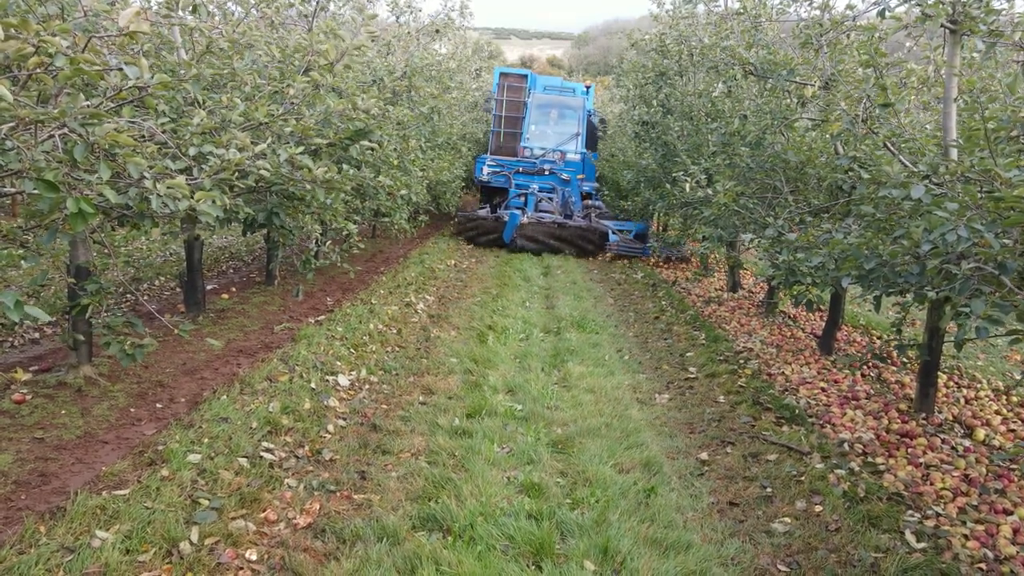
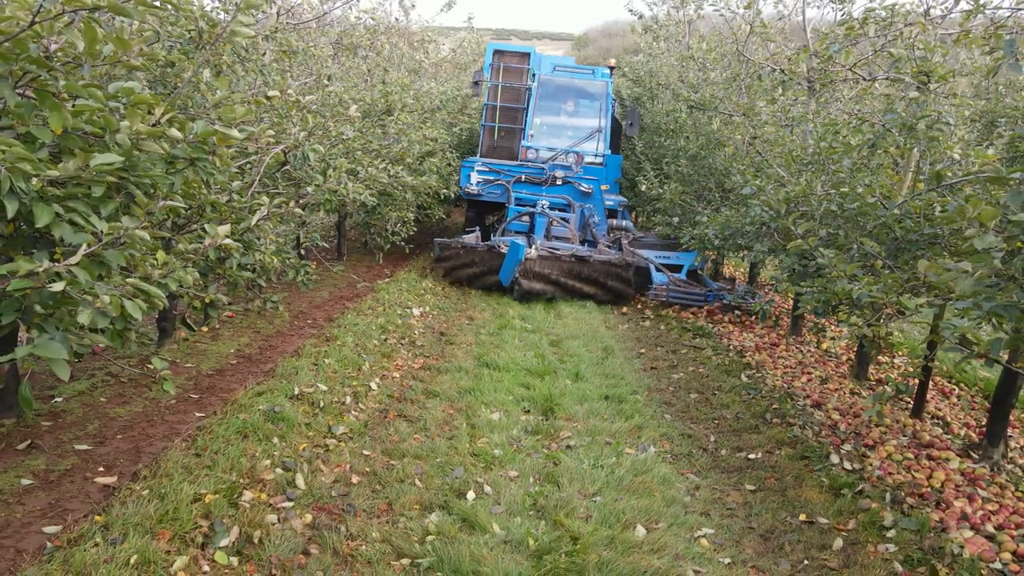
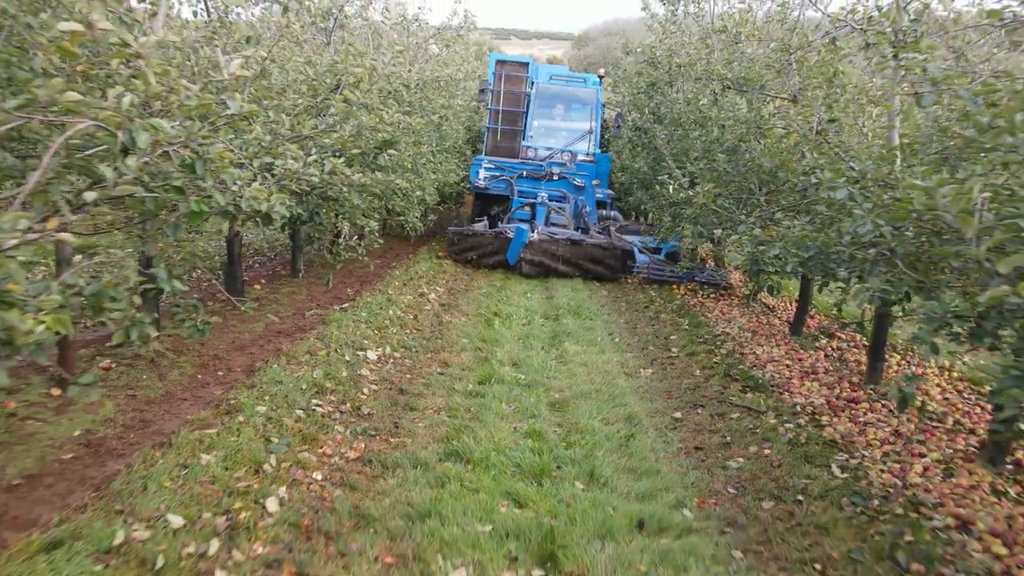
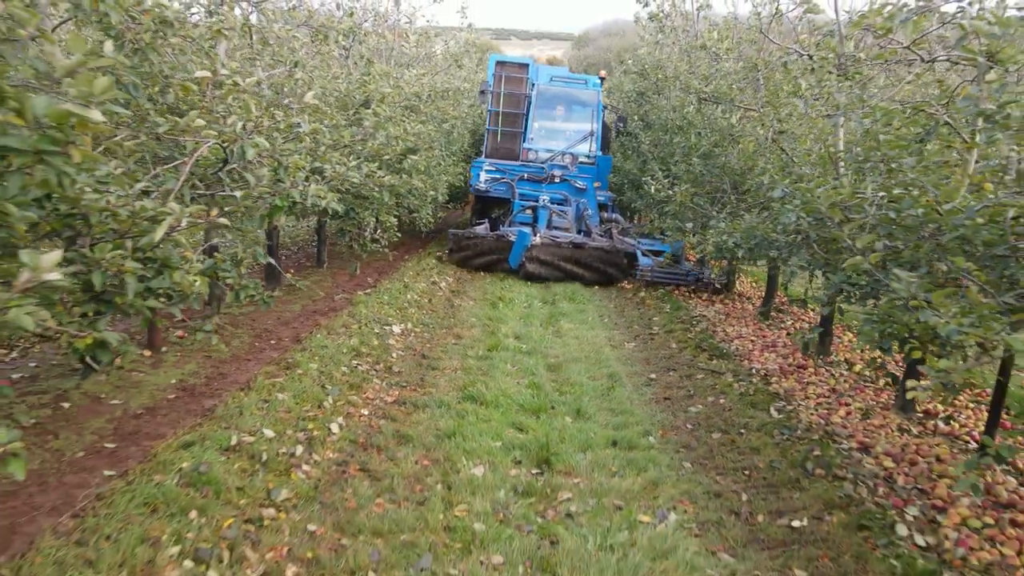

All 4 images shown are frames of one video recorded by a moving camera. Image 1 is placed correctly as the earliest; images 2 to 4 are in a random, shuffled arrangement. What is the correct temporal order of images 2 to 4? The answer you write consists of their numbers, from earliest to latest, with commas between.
3, 4, 2
